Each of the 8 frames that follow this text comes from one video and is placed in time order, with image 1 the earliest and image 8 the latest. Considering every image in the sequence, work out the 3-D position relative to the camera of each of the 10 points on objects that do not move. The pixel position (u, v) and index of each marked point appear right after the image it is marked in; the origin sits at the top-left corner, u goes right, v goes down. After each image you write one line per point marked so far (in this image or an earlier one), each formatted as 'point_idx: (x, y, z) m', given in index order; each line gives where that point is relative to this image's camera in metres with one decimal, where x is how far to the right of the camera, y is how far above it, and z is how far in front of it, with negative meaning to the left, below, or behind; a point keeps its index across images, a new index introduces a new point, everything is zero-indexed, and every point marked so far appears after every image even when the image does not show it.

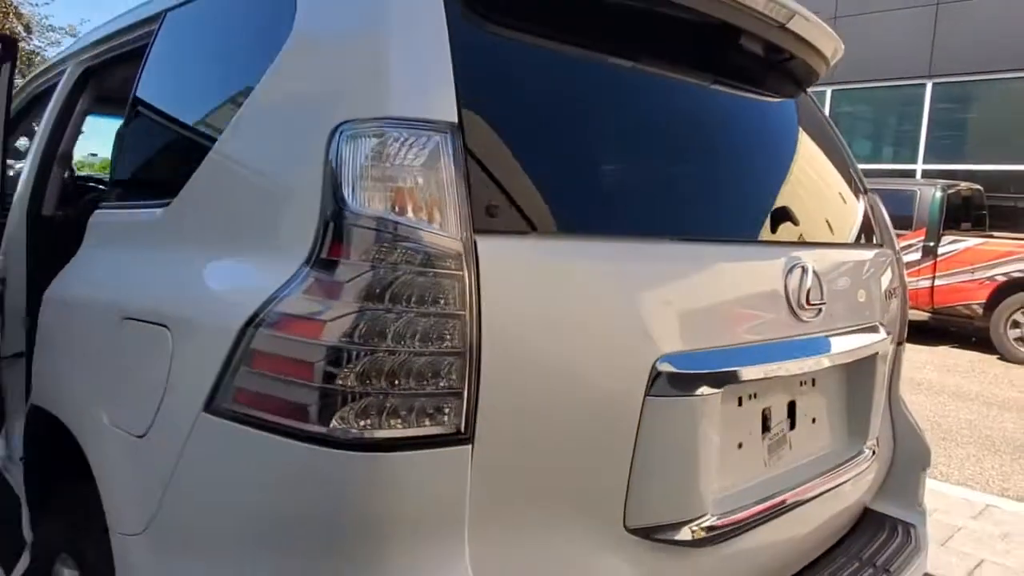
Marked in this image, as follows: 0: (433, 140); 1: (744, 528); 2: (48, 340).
0: (-0.1, +0.2, +1.1) m
1: (+0.4, -0.4, +1.4) m
2: (-1.0, -0.1, +1.6) m
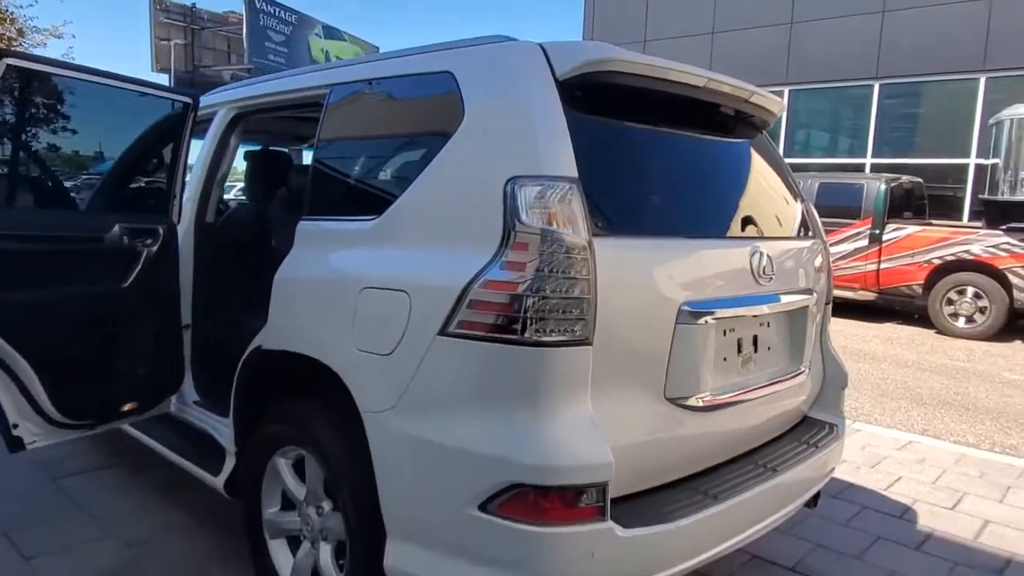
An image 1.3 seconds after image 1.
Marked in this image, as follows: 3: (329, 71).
0: (+0.1, +0.3, +2.0) m
1: (+0.7, -0.4, +2.3) m
2: (-0.8, -0.1, +2.5) m
3: (-0.7, +0.8, +2.8) m
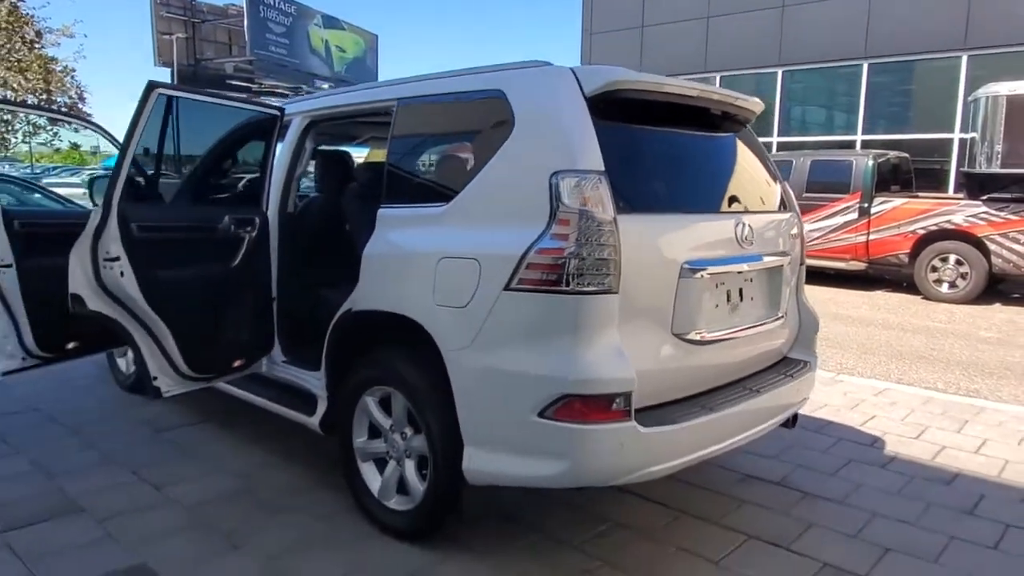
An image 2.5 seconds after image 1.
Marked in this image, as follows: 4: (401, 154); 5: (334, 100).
0: (+0.3, +0.4, +2.6) m
1: (+0.8, -0.2, +3.0) m
2: (-0.6, 0.0, +3.2) m
3: (-0.5, +0.9, +3.5) m
4: (-0.5, +0.6, +3.3) m
5: (-0.9, +1.0, +3.7) m
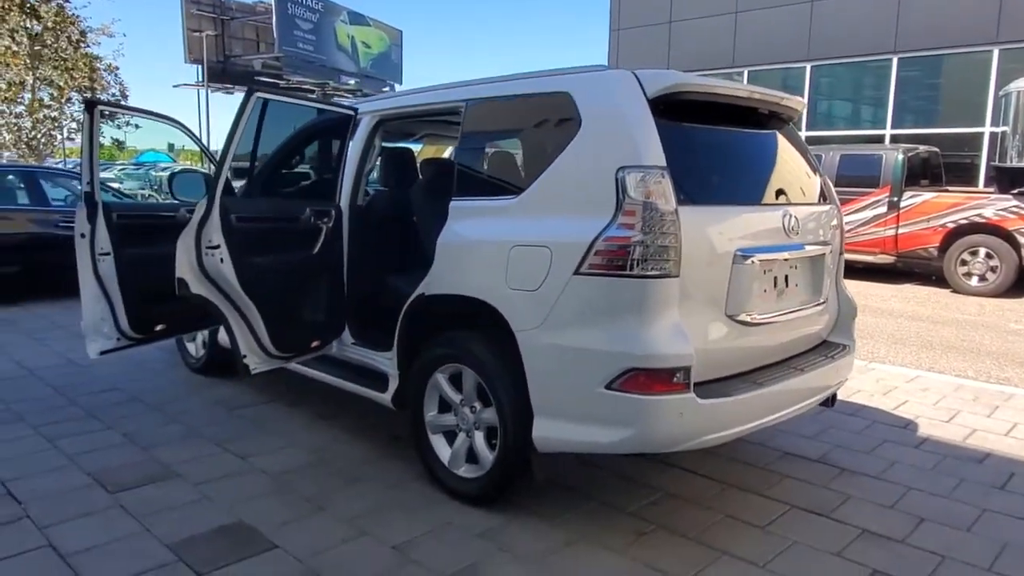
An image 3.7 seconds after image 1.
0: (+0.6, +0.4, +2.9) m
1: (+1.1, -0.2, +3.2) m
2: (-0.3, +0.1, +3.4) m
3: (-0.3, +1.0, +3.7) m
4: (-0.2, +0.7, +3.6) m
5: (-0.6, +1.0, +4.0) m
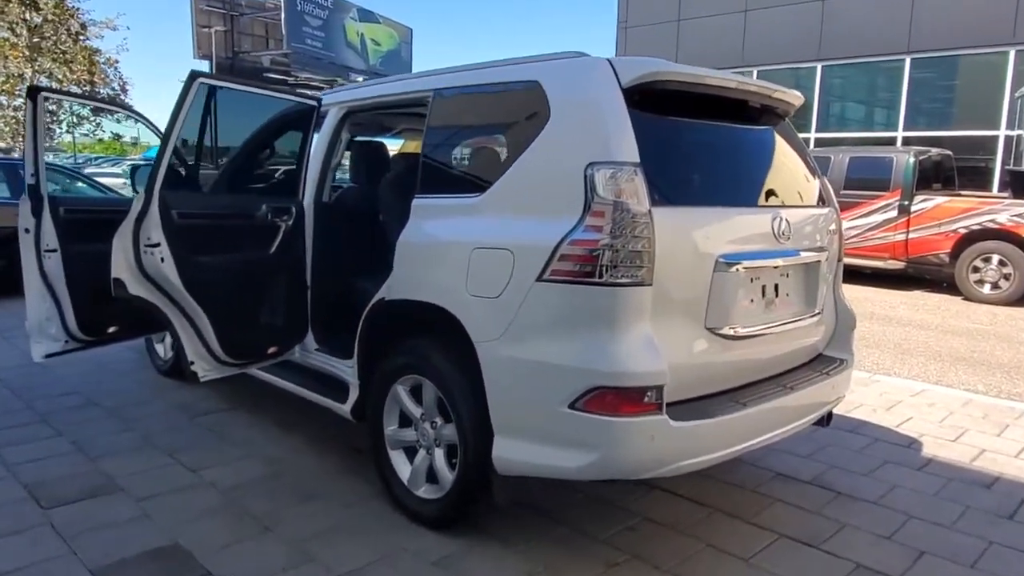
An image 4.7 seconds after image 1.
0: (+0.4, +0.4, +2.6) m
1: (+1.0, -0.2, +3.0) m
2: (-0.5, +0.1, +3.2) m
3: (-0.4, +1.0, +3.5) m
4: (-0.3, +0.6, +3.3) m
5: (-0.7, +1.0, +3.7) m
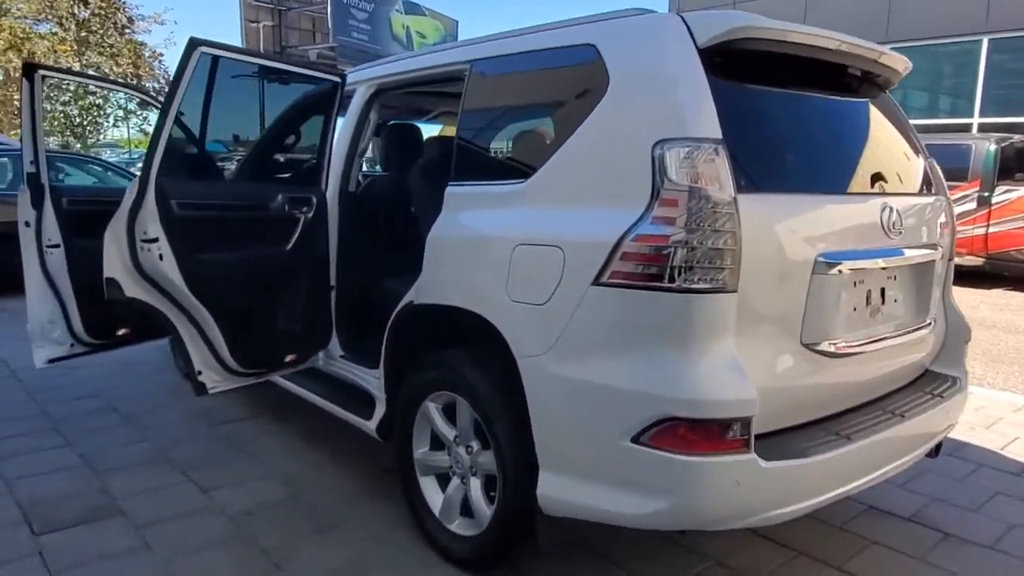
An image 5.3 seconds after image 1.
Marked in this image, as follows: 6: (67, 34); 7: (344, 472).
0: (+0.6, +0.4, +2.1) m
1: (+1.1, -0.2, +2.4) m
2: (-0.3, +0.1, +2.7) m
3: (-0.2, +1.0, +3.0) m
4: (-0.1, +0.6, +2.9) m
5: (-0.5, +1.0, +3.3) m
6: (-8.5, +4.8, +14.2) m
7: (-0.8, -0.9, +3.5) m
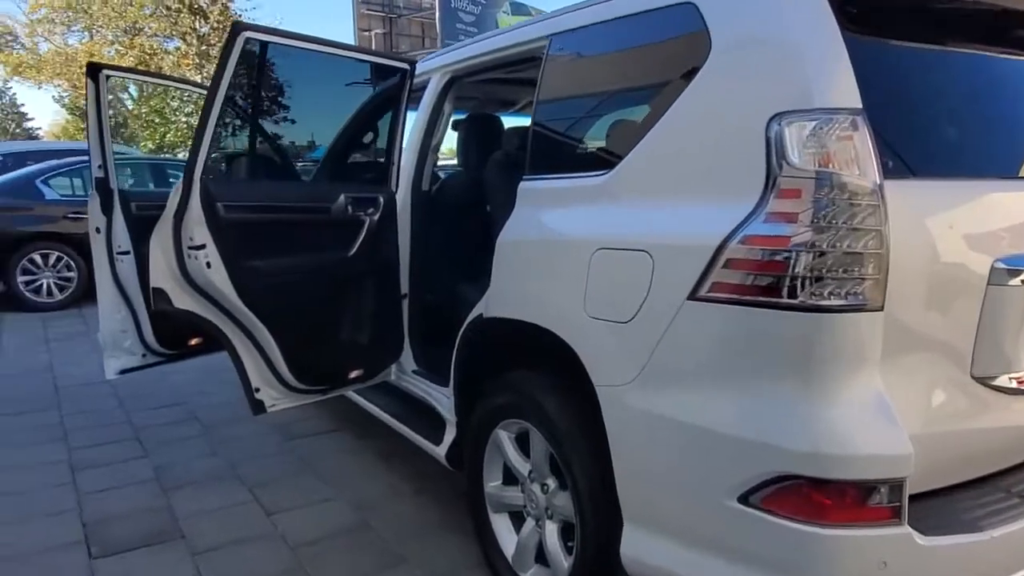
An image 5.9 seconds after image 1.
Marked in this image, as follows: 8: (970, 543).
0: (+0.7, +0.4, +1.6) m
1: (+1.3, -0.2, +1.8) m
2: (0.0, 0.0, +2.3) m
3: (+0.1, +0.9, +2.6) m
4: (+0.1, +0.6, +2.5) m
5: (-0.1, +1.0, +2.9) m
6: (-6.5, +4.8, +14.9) m
7: (-0.4, -0.9, +3.2) m
8: (+1.0, -0.5, +1.6) m
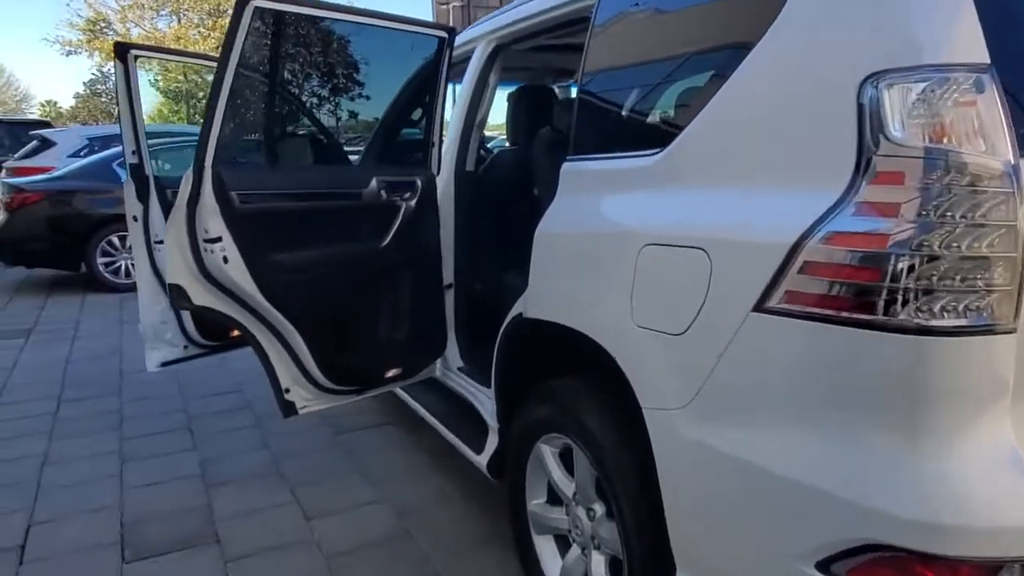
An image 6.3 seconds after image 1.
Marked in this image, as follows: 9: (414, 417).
0: (+0.8, +0.3, +1.2) m
1: (+1.4, -0.3, +1.4) m
2: (+0.1, +0.1, +2.0) m
3: (+0.3, +1.0, +2.3) m
4: (+0.3, +0.6, +2.1) m
5: (0.0, +1.0, +2.6) m
6: (-5.0, +5.3, +15.0) m
7: (-0.2, -0.9, +3.0) m
8: (+1.0, -0.6, +1.2) m
9: (-0.5, -0.7, +3.9) m
